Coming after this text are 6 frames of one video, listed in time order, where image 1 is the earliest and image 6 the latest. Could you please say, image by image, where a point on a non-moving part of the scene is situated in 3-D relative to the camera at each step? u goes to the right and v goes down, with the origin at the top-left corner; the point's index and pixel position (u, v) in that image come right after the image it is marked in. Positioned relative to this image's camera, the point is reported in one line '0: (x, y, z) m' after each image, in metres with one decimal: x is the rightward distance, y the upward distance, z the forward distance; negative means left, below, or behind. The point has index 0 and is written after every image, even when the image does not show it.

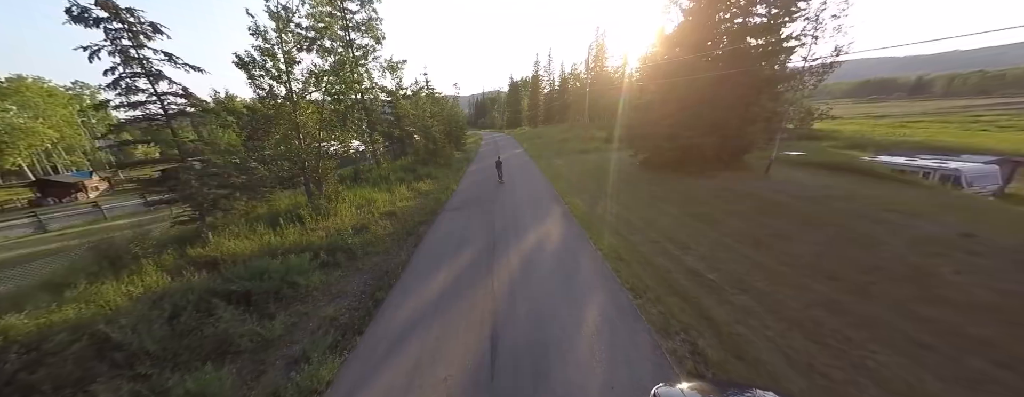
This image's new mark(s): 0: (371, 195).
0: (-5.8, +0.1, +11.3) m
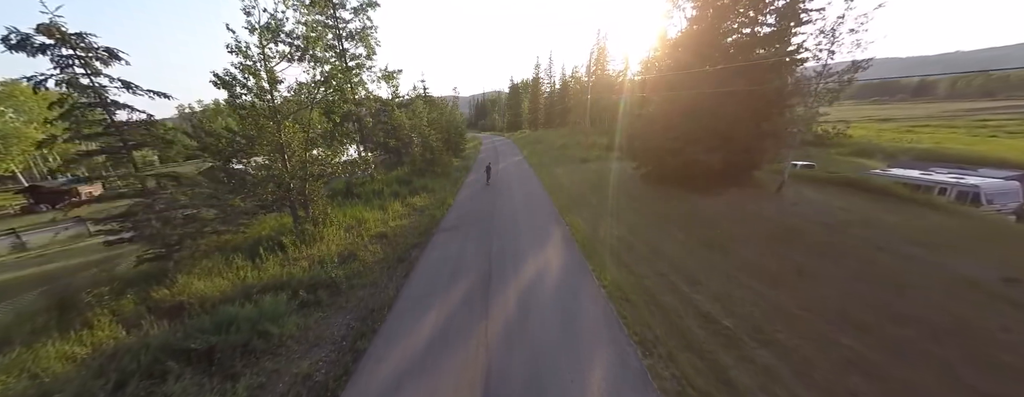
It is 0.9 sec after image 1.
0: (-5.9, -0.7, +10.8) m
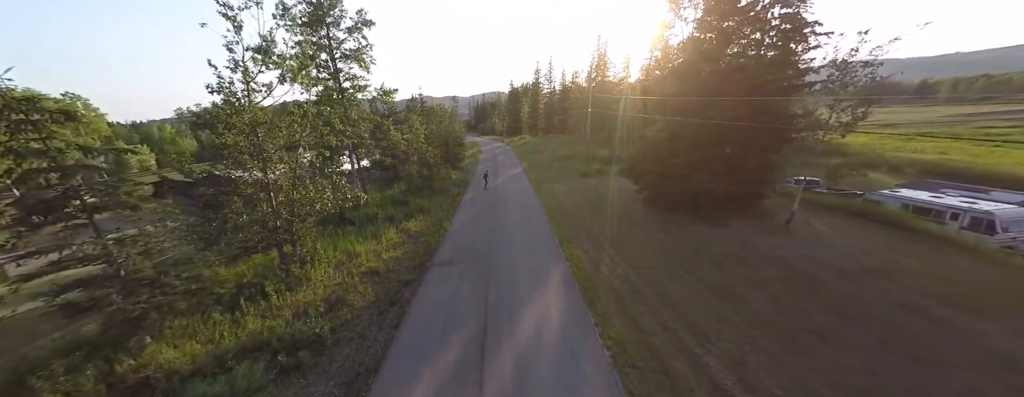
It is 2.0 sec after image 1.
0: (-6.0, -1.8, +10.3) m
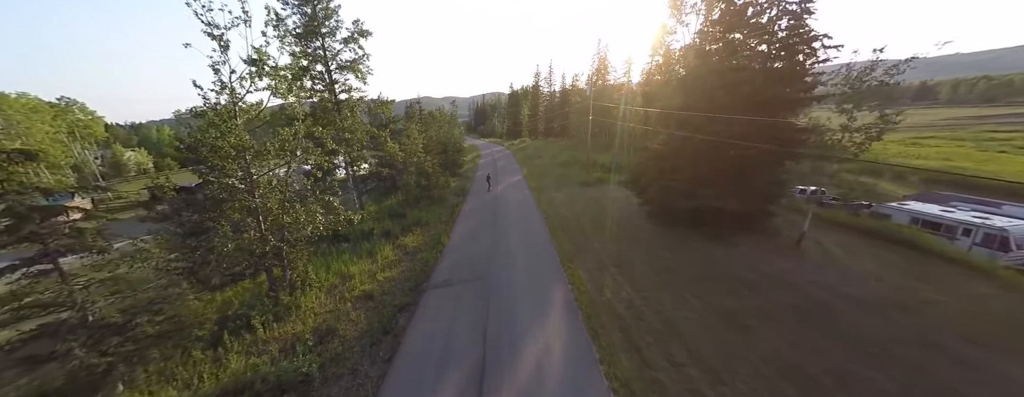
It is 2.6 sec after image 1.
0: (-6.0, -2.5, +10.0) m
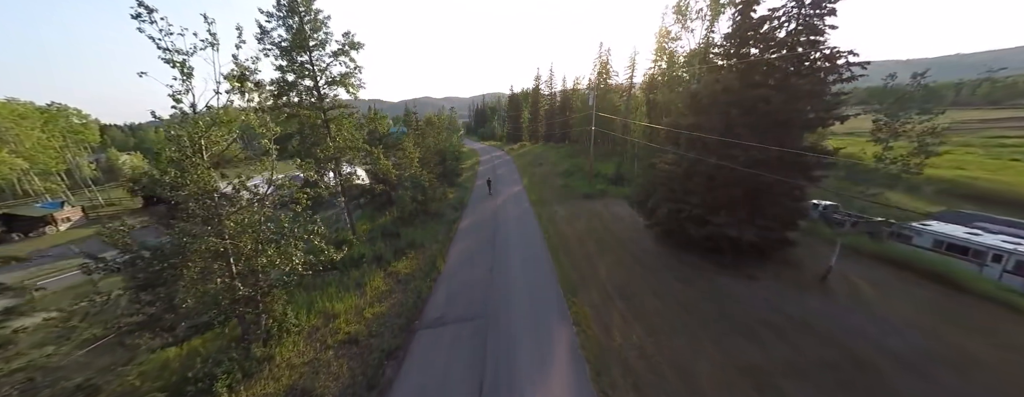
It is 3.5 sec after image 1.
0: (-6.0, -3.5, +9.2) m
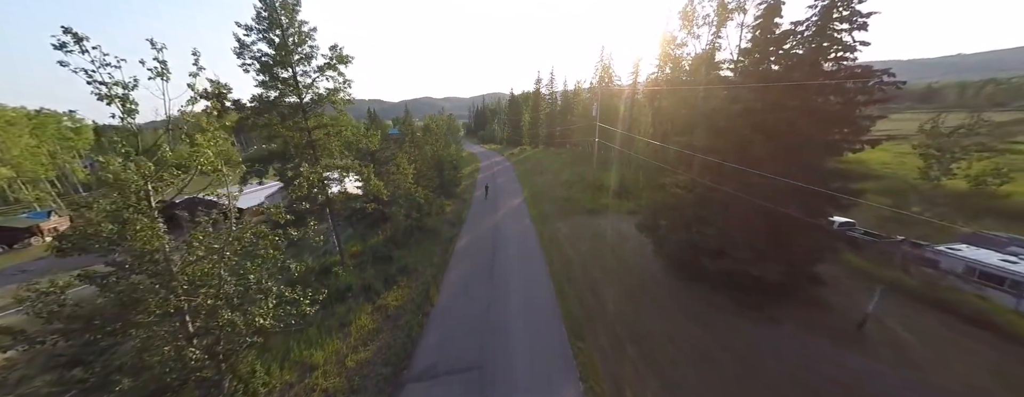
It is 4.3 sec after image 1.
0: (-6.1, -4.6, +8.3) m
